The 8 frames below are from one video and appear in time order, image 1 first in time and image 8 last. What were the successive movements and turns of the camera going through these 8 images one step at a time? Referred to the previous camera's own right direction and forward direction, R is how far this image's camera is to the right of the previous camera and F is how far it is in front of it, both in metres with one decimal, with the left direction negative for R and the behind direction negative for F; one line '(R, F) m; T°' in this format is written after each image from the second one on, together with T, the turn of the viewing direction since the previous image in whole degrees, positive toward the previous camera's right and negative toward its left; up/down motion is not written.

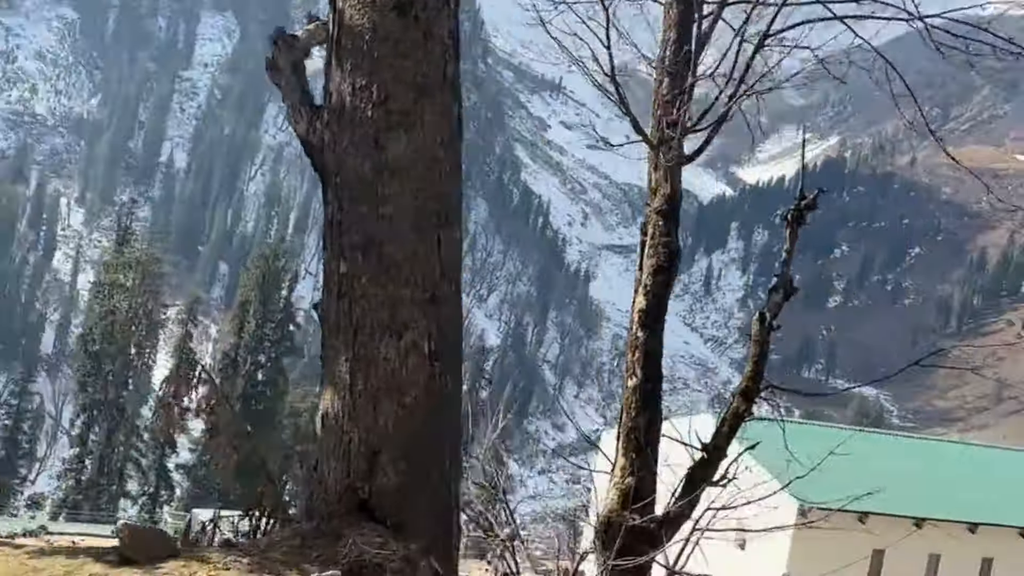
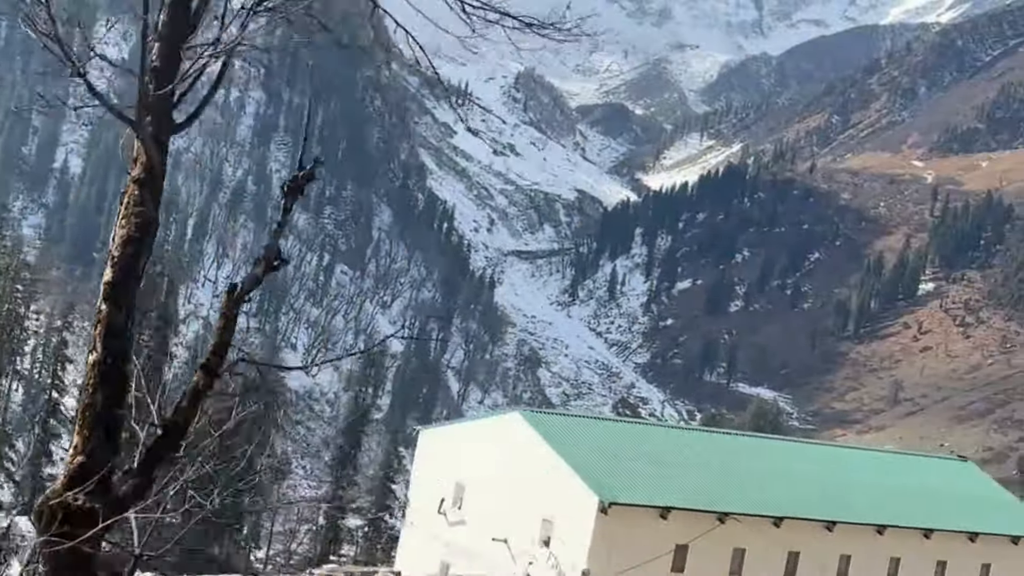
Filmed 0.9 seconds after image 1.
(+1.2, +0.1) m; +4°
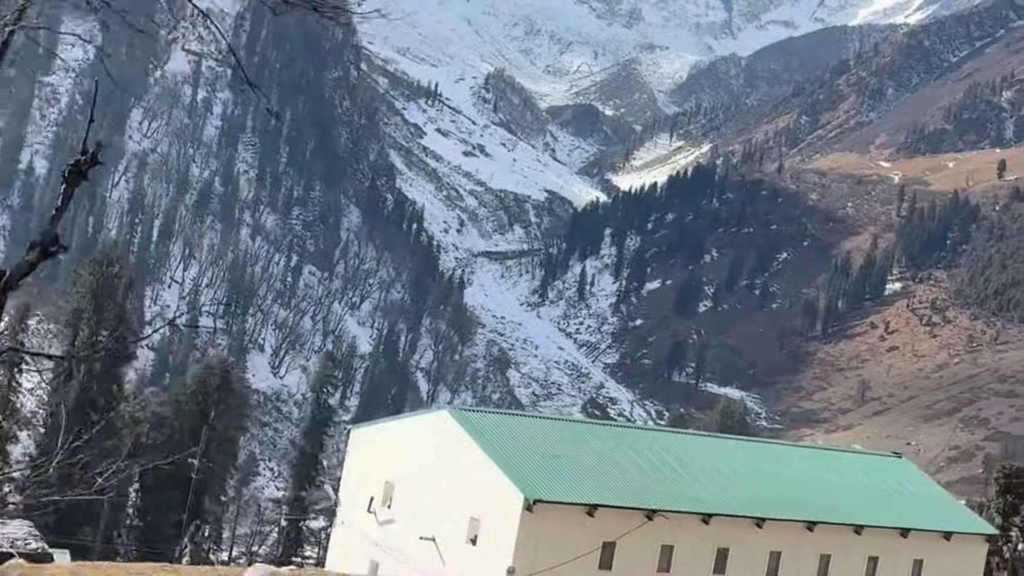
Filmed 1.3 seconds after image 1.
(+0.5, +0.1) m; +1°
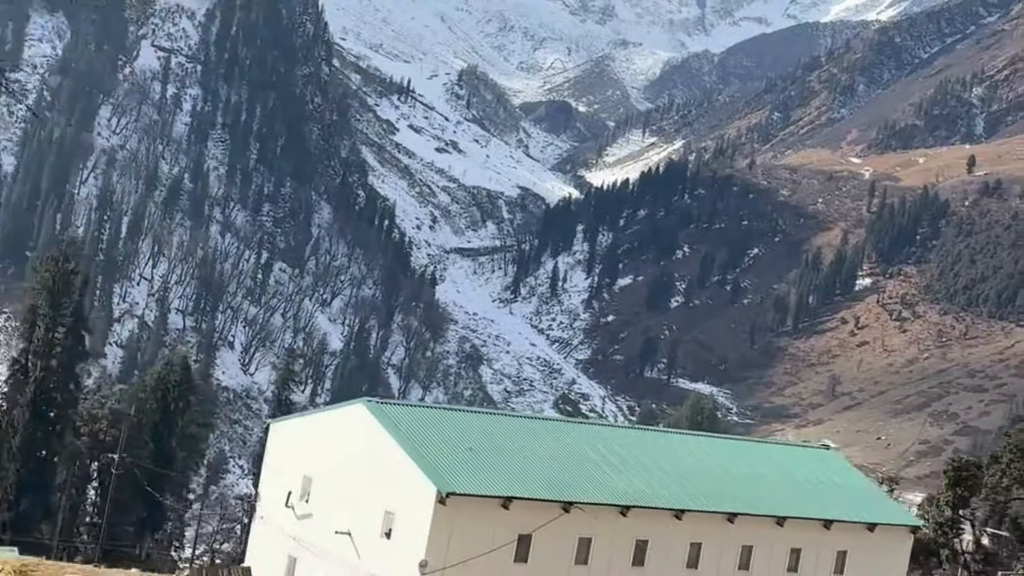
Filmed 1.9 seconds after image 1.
(+0.7, +0.1) m; +1°
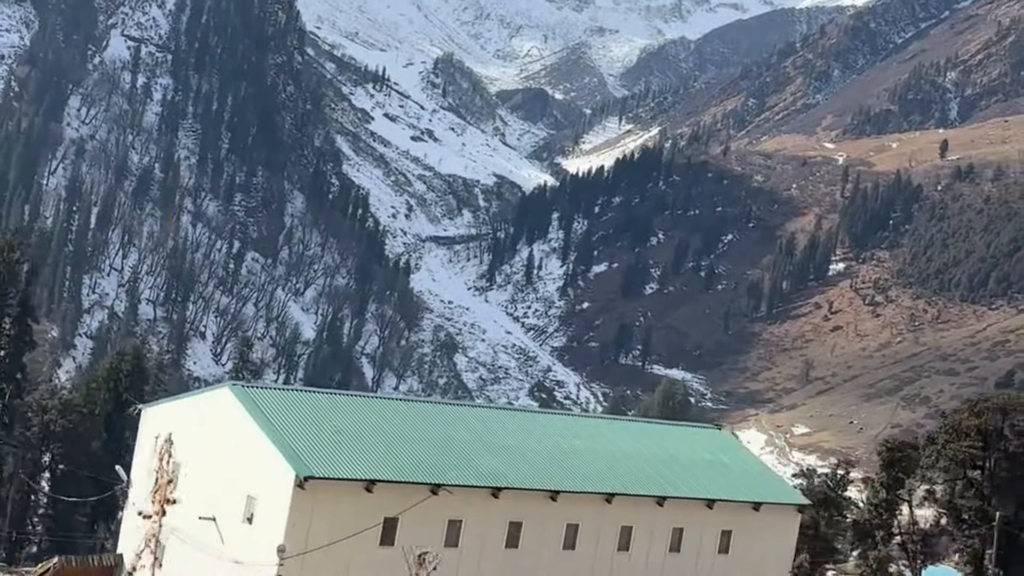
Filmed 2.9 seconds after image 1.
(+1.3, +0.2) m; +1°
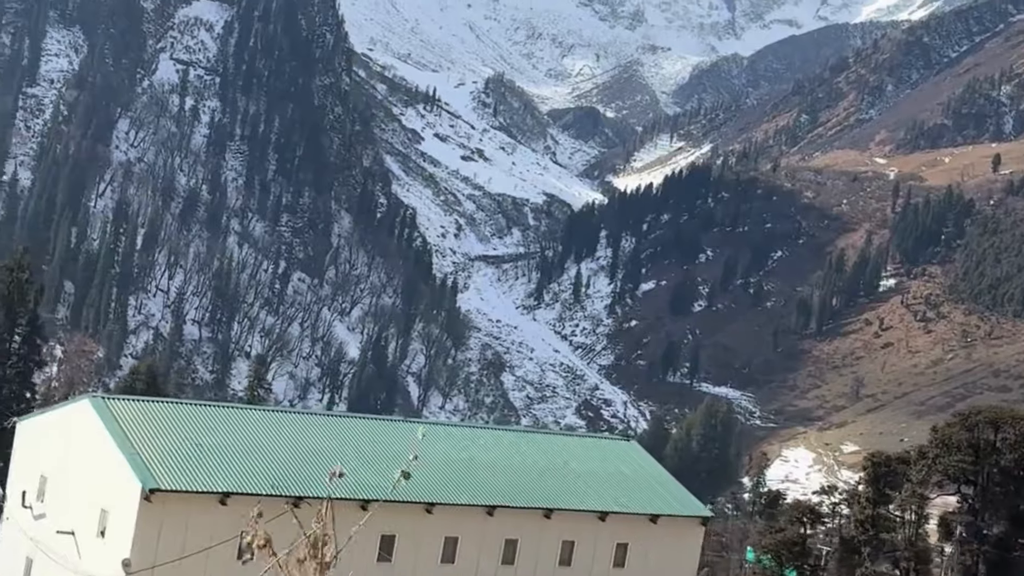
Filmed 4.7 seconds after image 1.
(+2.2, +0.4) m; -2°
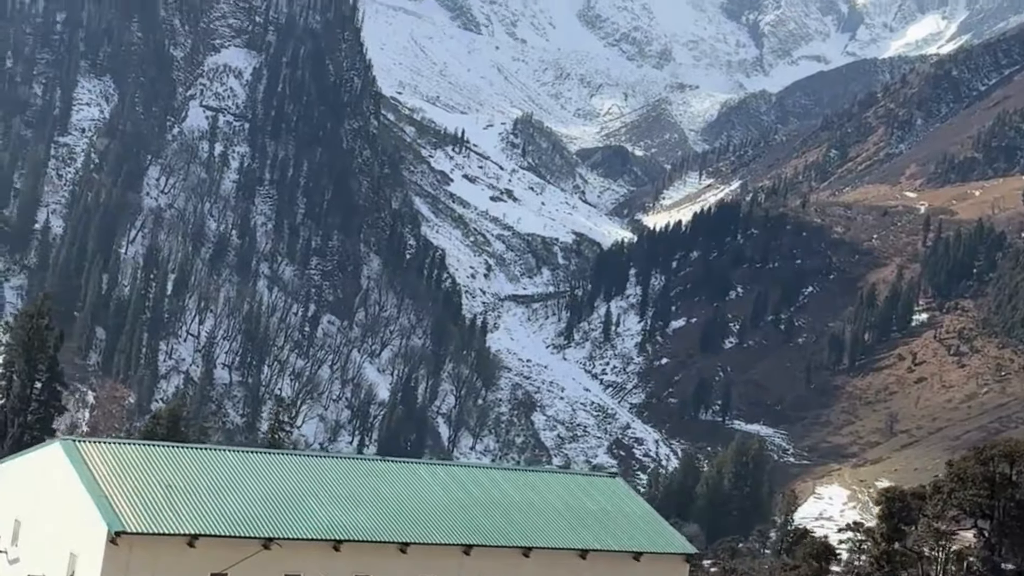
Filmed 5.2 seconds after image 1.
(+0.7, -0.1) m; -1°
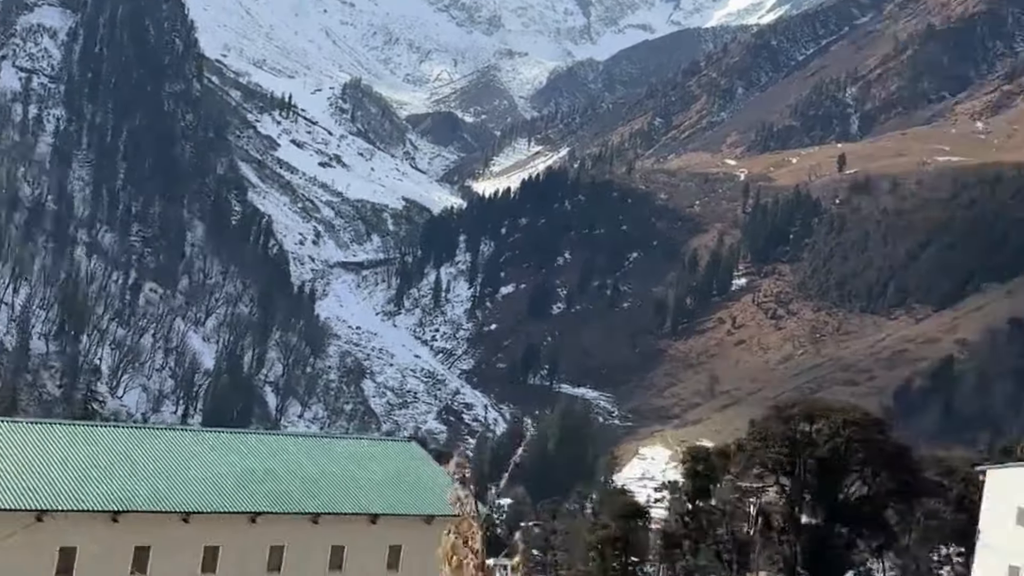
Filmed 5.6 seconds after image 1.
(+0.5, -0.1) m; +7°
